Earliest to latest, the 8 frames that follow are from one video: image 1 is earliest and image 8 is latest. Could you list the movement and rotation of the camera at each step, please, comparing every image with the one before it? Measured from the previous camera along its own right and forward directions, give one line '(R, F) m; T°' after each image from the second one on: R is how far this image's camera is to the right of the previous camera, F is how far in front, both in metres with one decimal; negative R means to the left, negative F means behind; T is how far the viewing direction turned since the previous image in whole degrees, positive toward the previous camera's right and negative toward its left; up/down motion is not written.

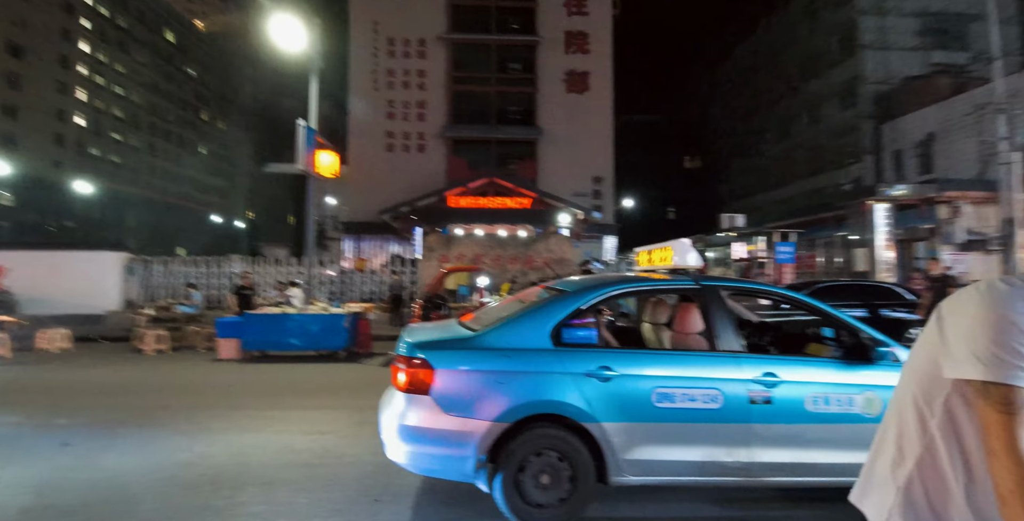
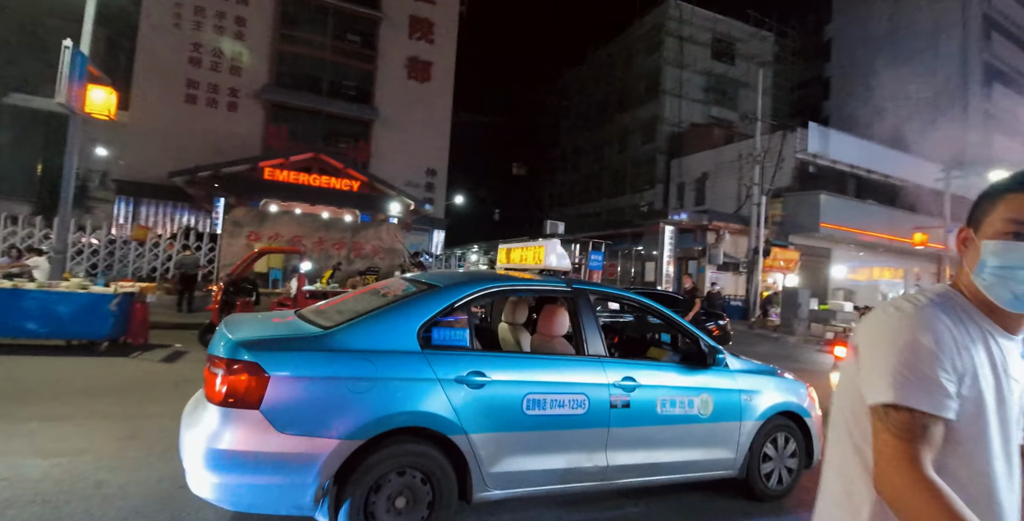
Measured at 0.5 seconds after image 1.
(-0.3, +0.4) m; +20°
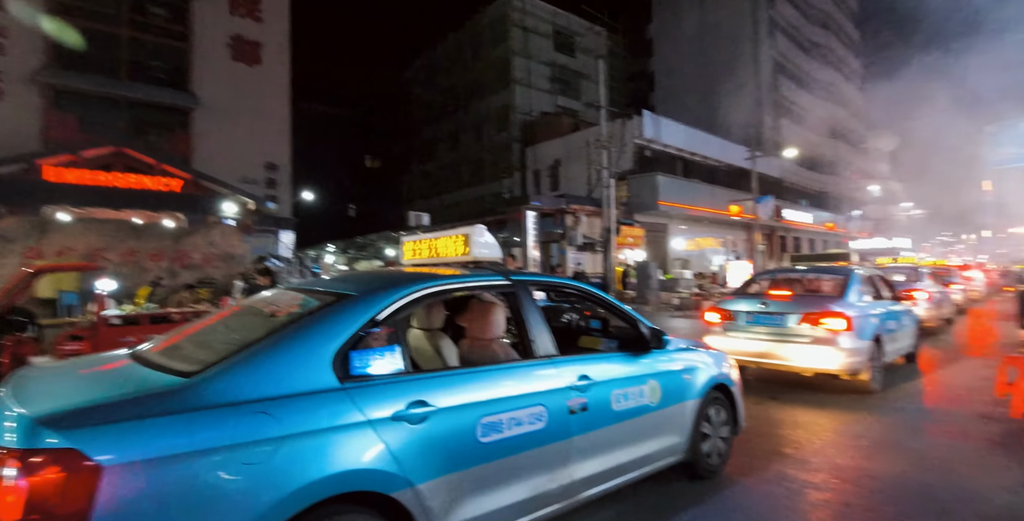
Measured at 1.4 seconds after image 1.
(-0.3, +0.6) m; +16°
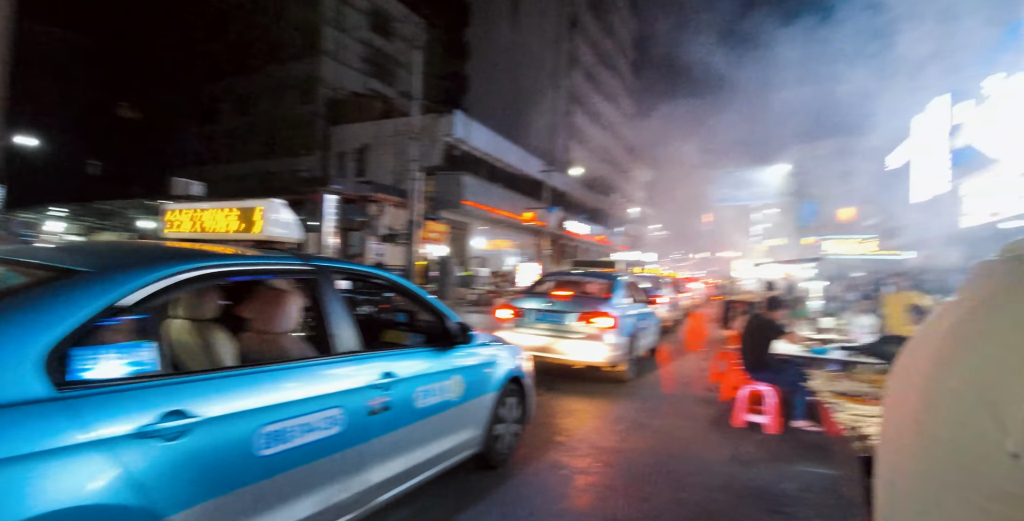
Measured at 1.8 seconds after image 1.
(0.0, +0.2) m; +22°
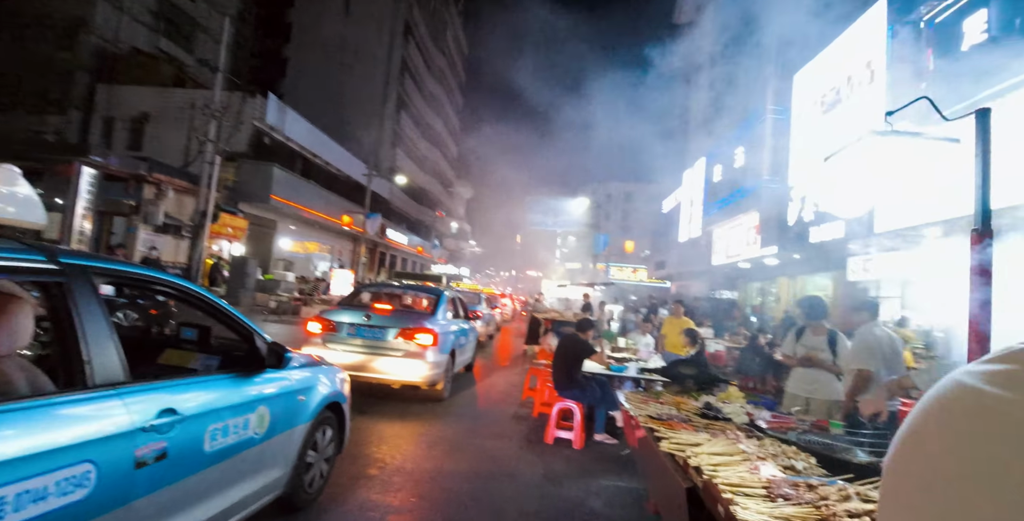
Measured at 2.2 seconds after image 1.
(-0.1, +0.3) m; +21°
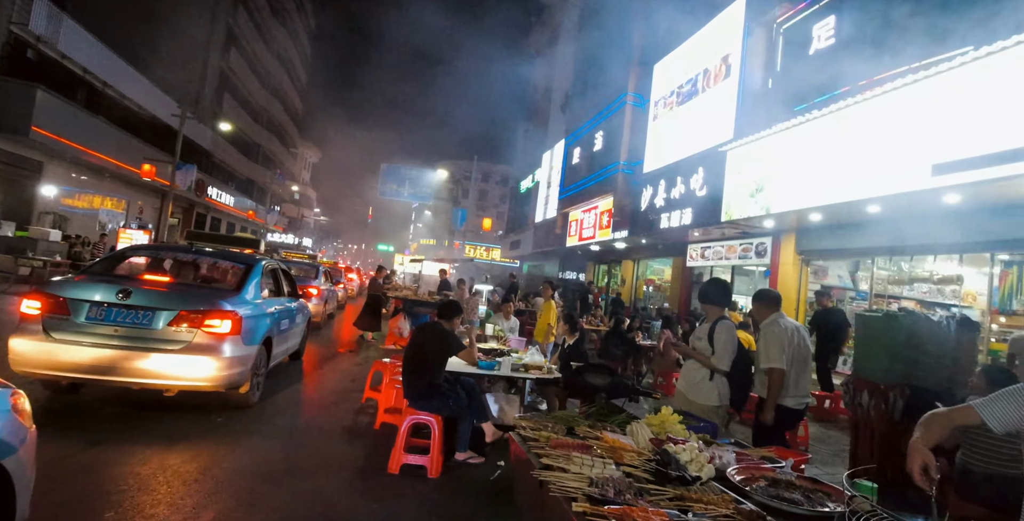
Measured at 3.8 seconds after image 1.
(+0.1, +1.6) m; +17°
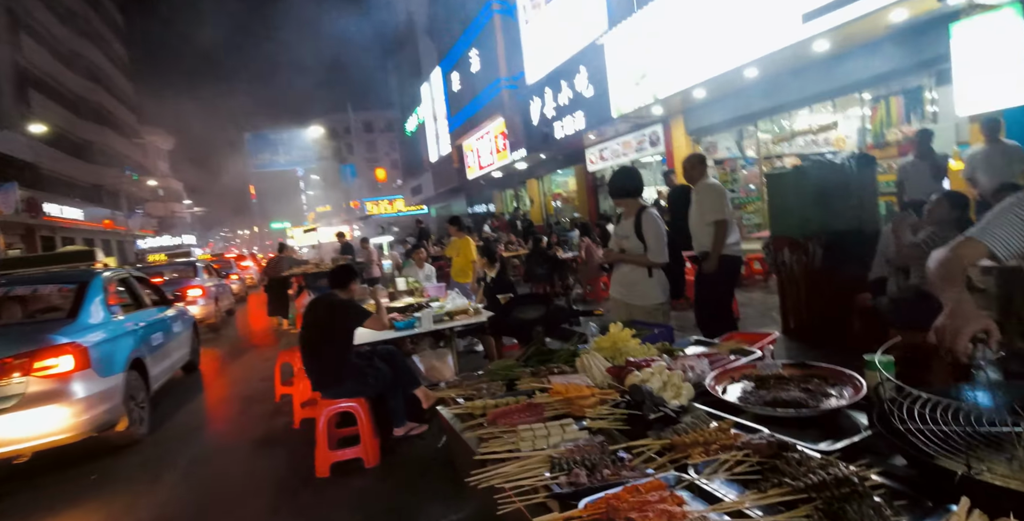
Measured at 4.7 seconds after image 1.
(+0.1, +0.6) m; +9°
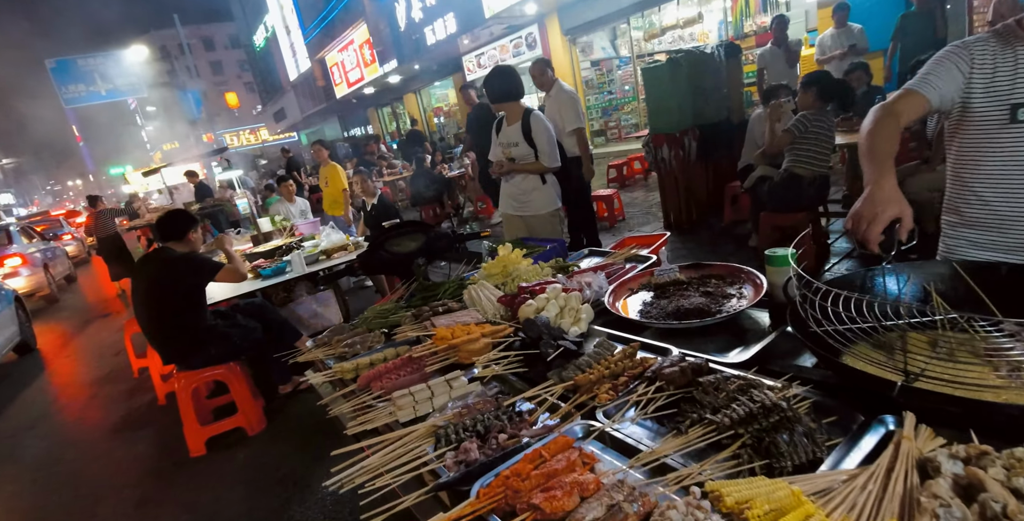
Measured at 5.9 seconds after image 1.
(+0.1, +0.3) m; +11°
